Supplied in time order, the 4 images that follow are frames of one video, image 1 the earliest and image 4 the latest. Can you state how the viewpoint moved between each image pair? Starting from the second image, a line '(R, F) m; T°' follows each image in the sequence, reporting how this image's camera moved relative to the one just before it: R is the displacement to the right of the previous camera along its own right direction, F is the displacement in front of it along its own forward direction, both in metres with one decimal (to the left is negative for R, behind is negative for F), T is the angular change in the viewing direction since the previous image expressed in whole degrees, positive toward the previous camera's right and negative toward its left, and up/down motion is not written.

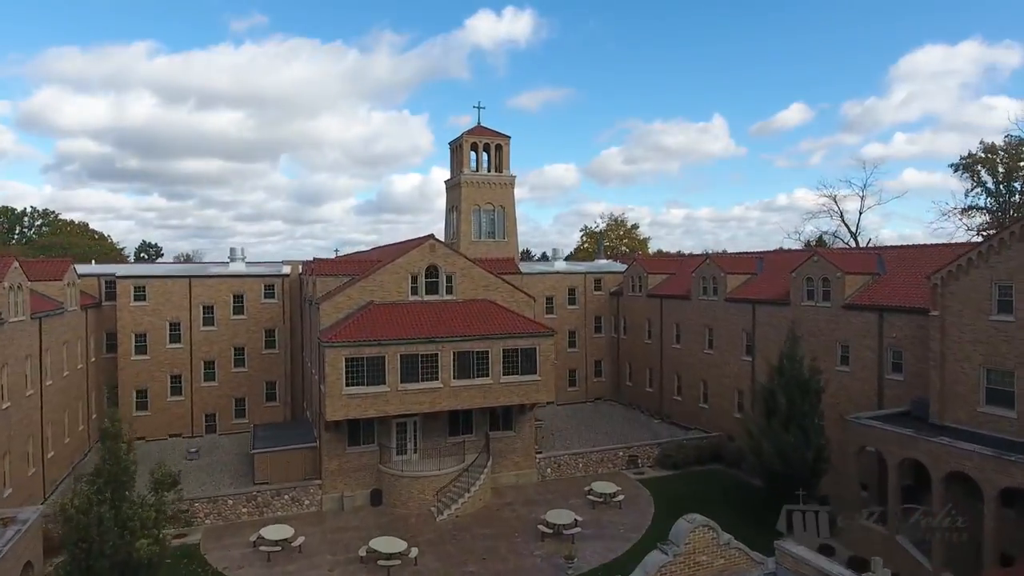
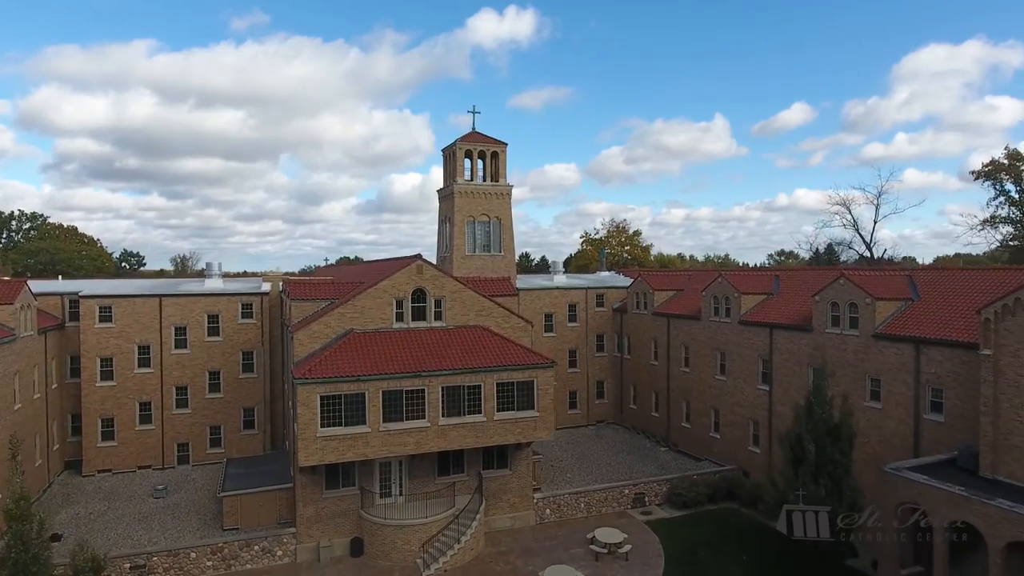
(+0.2, +2.7) m; 0°
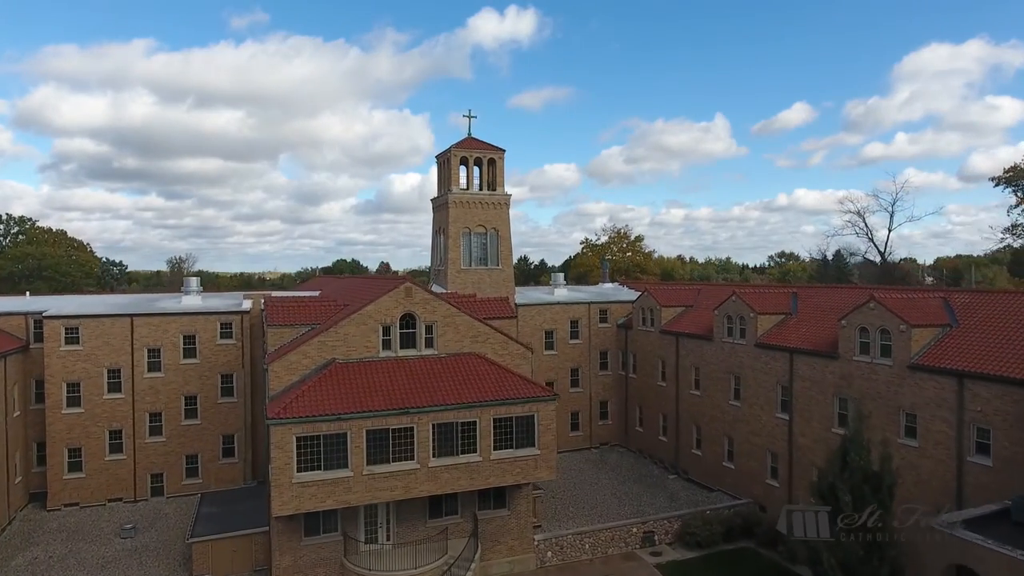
(0.0, +2.4) m; 0°
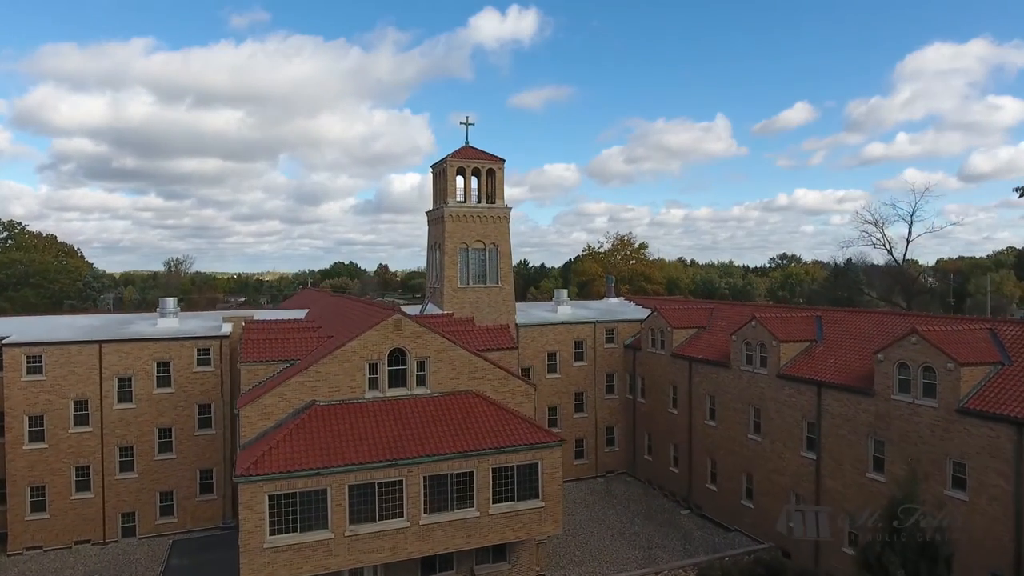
(-0.1, +2.4) m; 0°
